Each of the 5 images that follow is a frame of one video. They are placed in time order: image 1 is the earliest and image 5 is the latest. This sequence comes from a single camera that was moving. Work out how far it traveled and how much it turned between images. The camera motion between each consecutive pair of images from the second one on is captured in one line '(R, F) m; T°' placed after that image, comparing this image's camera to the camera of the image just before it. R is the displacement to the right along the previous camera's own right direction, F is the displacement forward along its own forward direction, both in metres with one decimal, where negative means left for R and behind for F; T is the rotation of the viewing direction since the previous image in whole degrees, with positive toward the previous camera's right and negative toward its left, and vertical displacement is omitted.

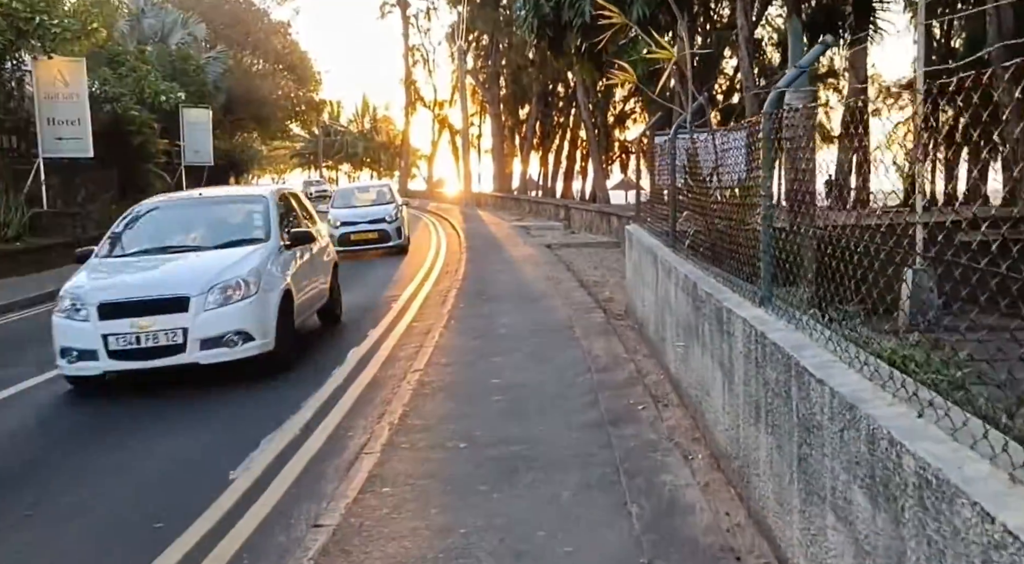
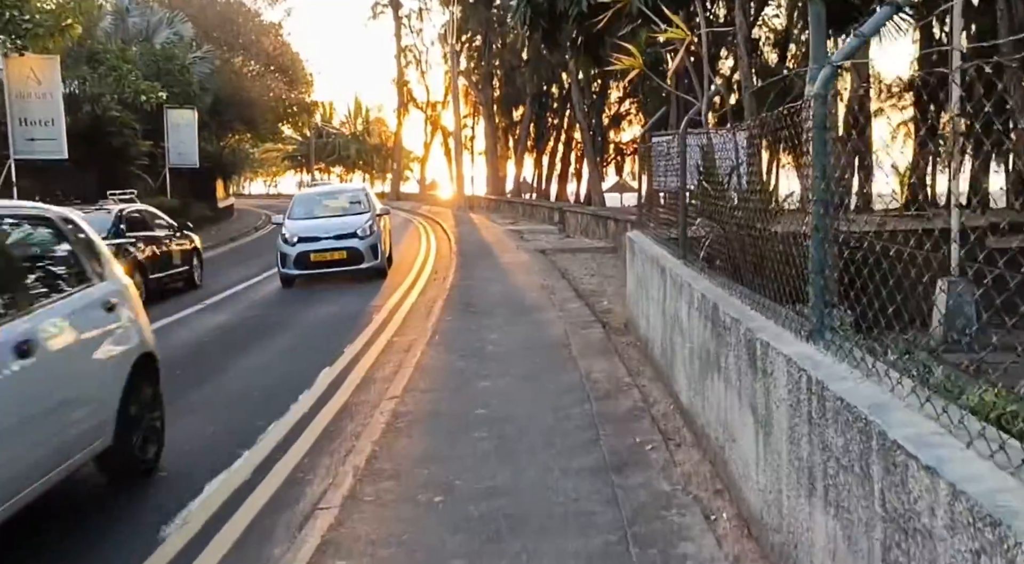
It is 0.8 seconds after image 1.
(0.0, +0.9) m; 0°
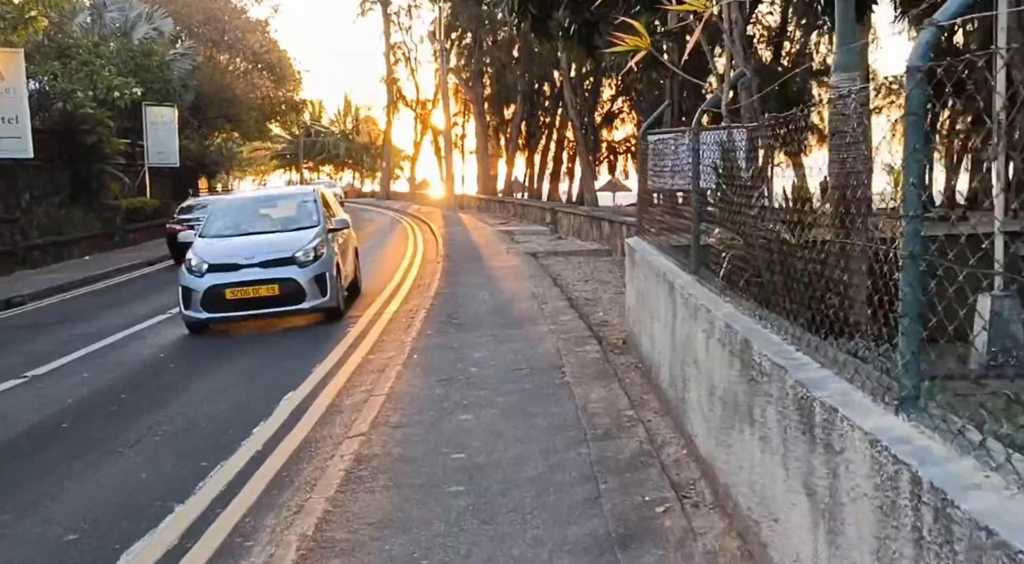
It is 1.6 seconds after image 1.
(+0.1, +0.9) m; +1°
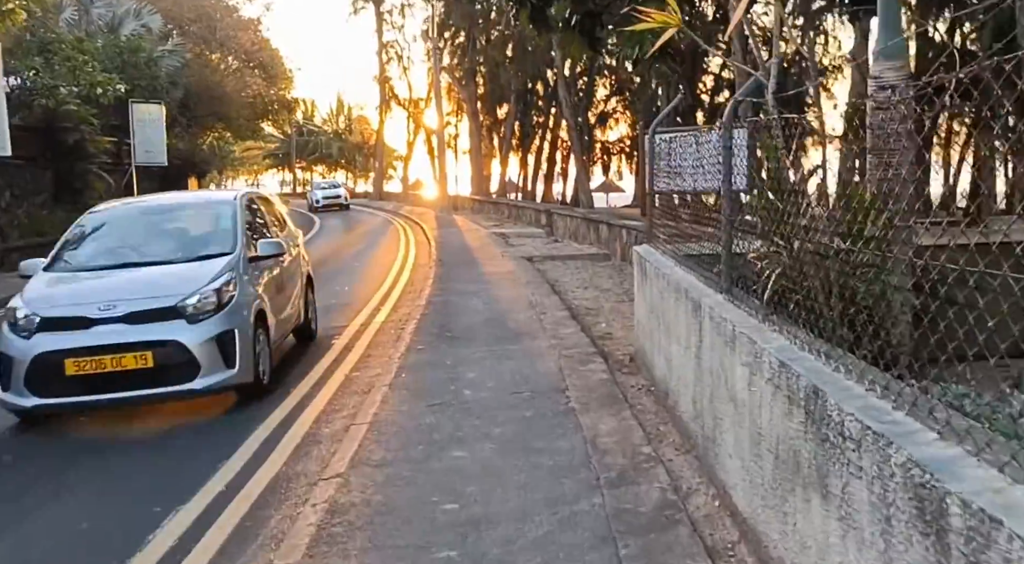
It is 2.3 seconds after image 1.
(0.0, +0.8) m; 0°
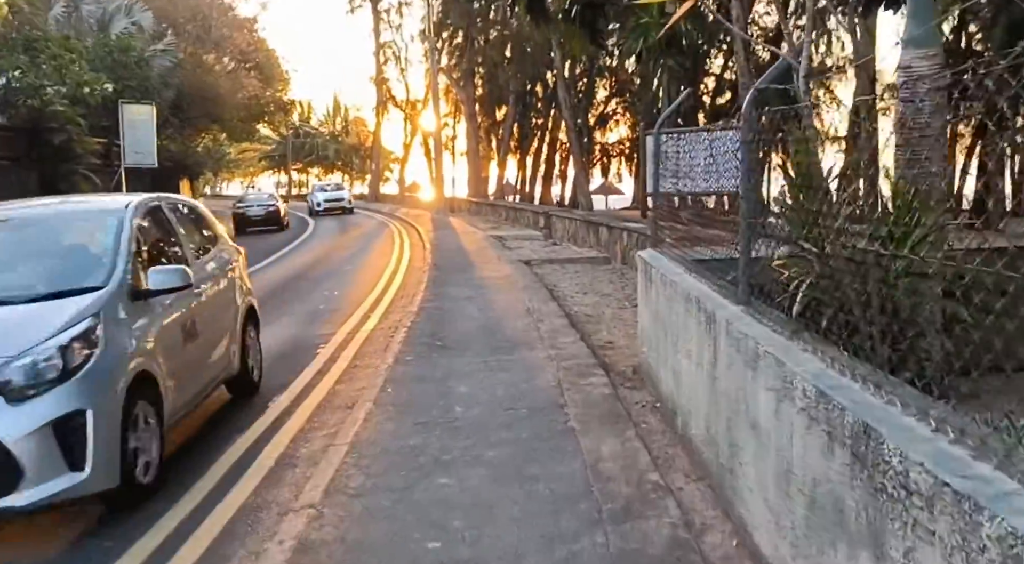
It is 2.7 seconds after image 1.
(0.0, +0.5) m; 0°
